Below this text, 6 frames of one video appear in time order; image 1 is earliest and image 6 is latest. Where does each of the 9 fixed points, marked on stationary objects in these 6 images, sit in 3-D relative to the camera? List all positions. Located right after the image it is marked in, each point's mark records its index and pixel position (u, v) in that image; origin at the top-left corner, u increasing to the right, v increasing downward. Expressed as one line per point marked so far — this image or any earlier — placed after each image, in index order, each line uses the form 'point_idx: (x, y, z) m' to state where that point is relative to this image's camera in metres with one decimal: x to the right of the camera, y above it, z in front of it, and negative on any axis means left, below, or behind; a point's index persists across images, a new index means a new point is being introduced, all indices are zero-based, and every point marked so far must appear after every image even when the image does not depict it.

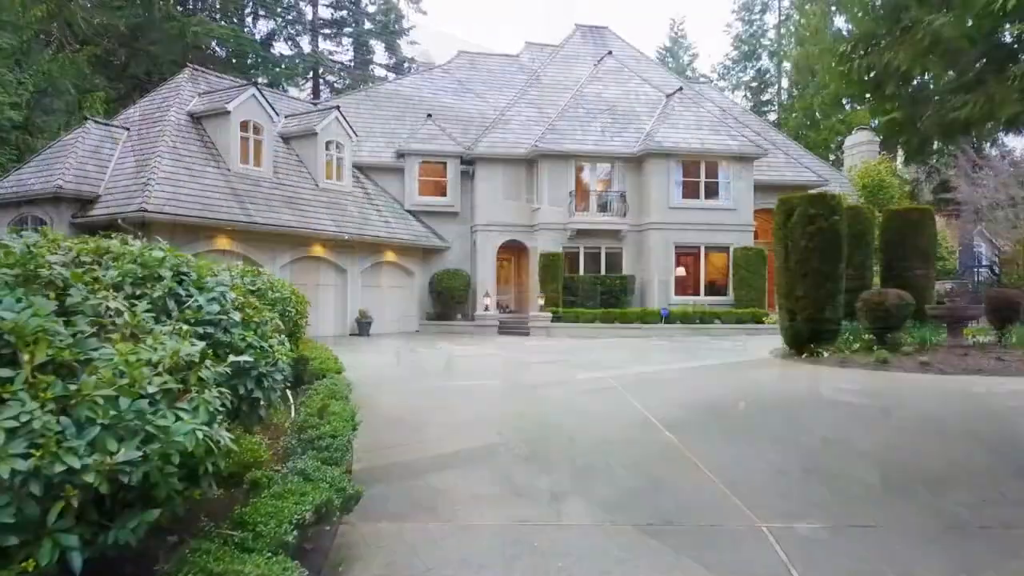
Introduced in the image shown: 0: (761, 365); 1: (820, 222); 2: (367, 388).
0: (+4.3, -1.3, +13.9) m
1: (+5.5, +1.2, +14.4) m
2: (-1.9, -1.4, +10.9) m
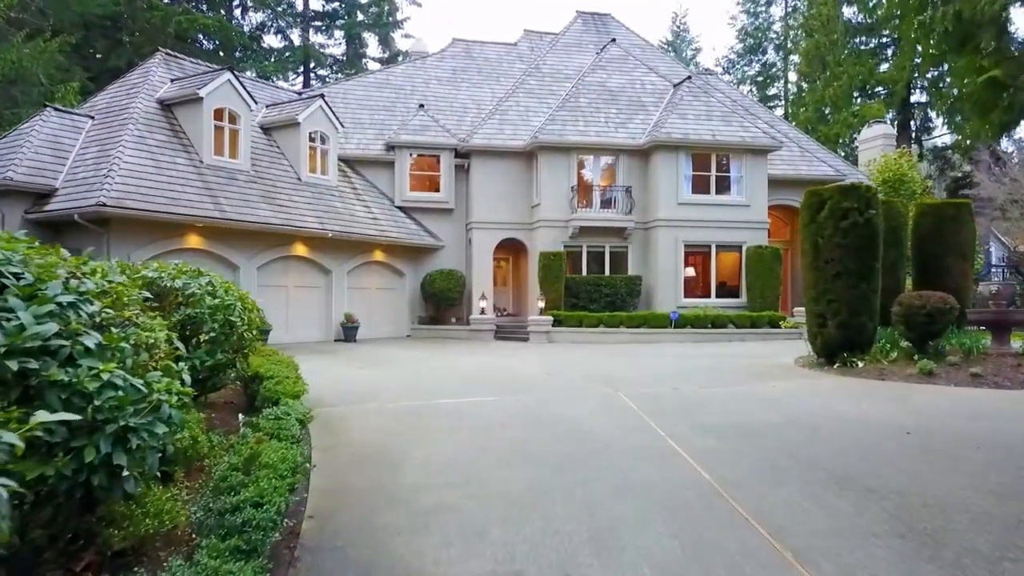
0: (+4.2, -1.3, +12.4) m
1: (+5.4, +1.1, +12.9) m
2: (-2.0, -1.4, +9.3) m
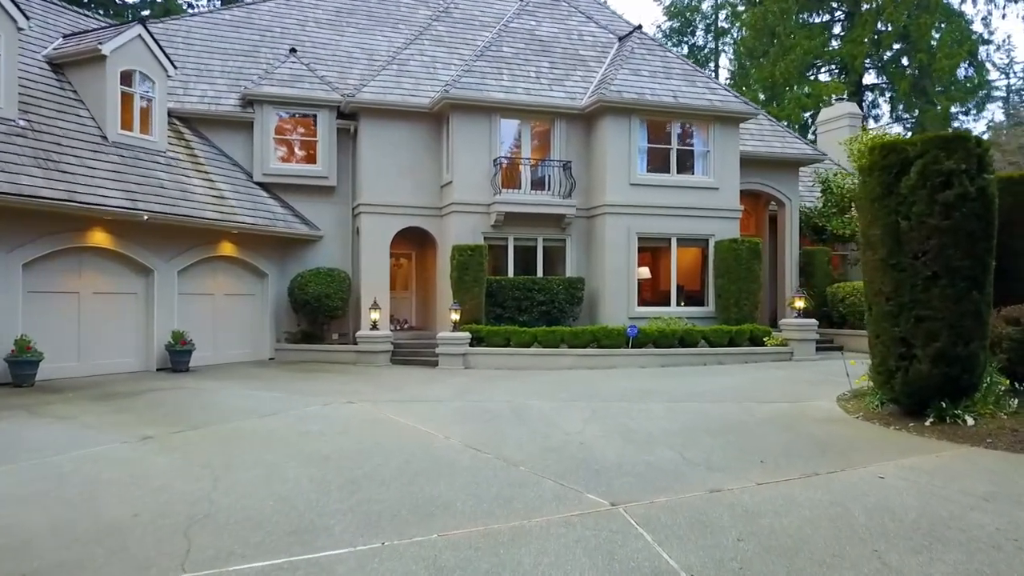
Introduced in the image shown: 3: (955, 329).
0: (+3.3, -1.4, +7.4) m
1: (+4.5, +1.0, +8.1) m
2: (-2.5, -1.5, +3.7) m
3: (+4.4, -0.4, +8.1) m
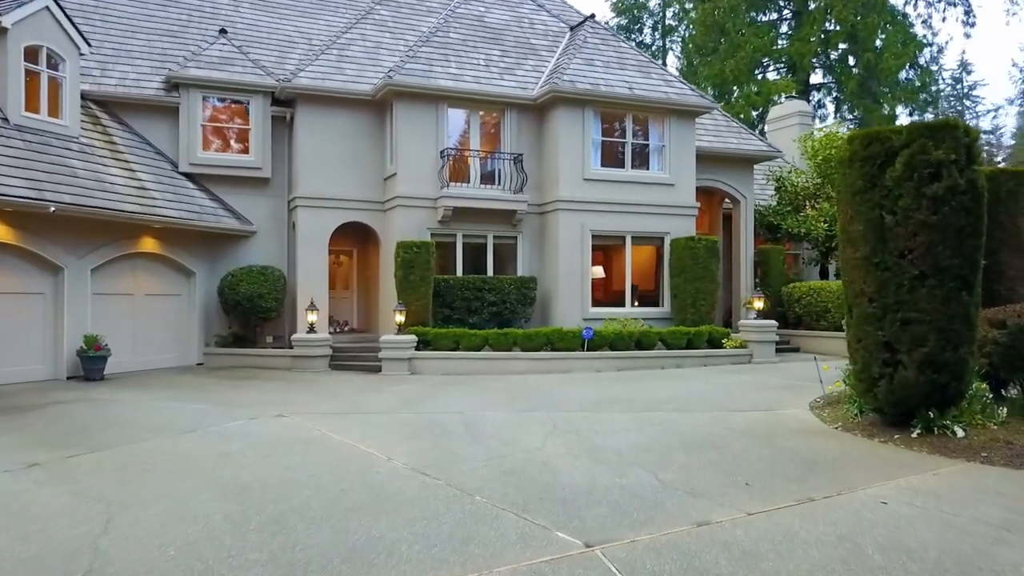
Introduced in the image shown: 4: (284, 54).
0: (+3.0, -1.5, +6.7) m
1: (+4.0, +1.0, +7.5) m
2: (-2.6, -1.5, +2.6) m
3: (+4.0, -0.4, +7.5) m
4: (-4.7, +4.8, +16.8) m
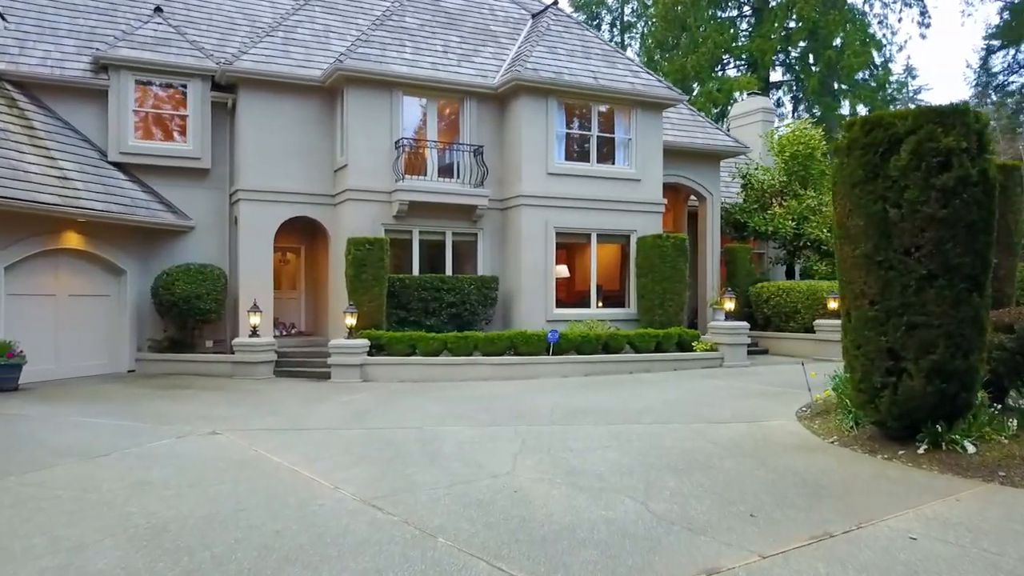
0: (+2.7, -1.5, +6.0) m
1: (+3.8, +1.0, +6.8) m
2: (-2.6, -1.5, +1.6) m
3: (+3.7, -0.4, +6.8) m
4: (-5.5, +4.8, +15.6) m
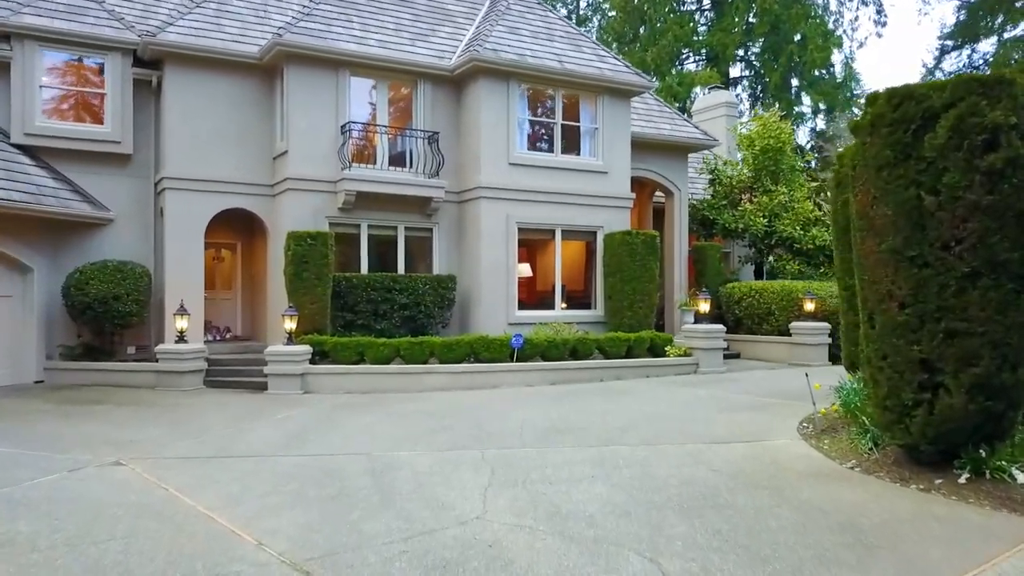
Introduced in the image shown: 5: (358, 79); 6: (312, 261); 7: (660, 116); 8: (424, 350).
0: (+2.6, -1.5, +4.9) m
1: (+3.6, +1.0, +5.8) m
2: (-2.5, -1.5, +0.2) m
3: (+3.5, -0.4, +5.8) m
4: (-6.2, +4.8, +14.0) m
5: (-2.6, +3.5, +13.7) m
6: (-3.0, +0.4, +12.1) m
7: (+3.3, +3.8, +17.9) m
8: (-1.3, -0.9, +11.6) m
